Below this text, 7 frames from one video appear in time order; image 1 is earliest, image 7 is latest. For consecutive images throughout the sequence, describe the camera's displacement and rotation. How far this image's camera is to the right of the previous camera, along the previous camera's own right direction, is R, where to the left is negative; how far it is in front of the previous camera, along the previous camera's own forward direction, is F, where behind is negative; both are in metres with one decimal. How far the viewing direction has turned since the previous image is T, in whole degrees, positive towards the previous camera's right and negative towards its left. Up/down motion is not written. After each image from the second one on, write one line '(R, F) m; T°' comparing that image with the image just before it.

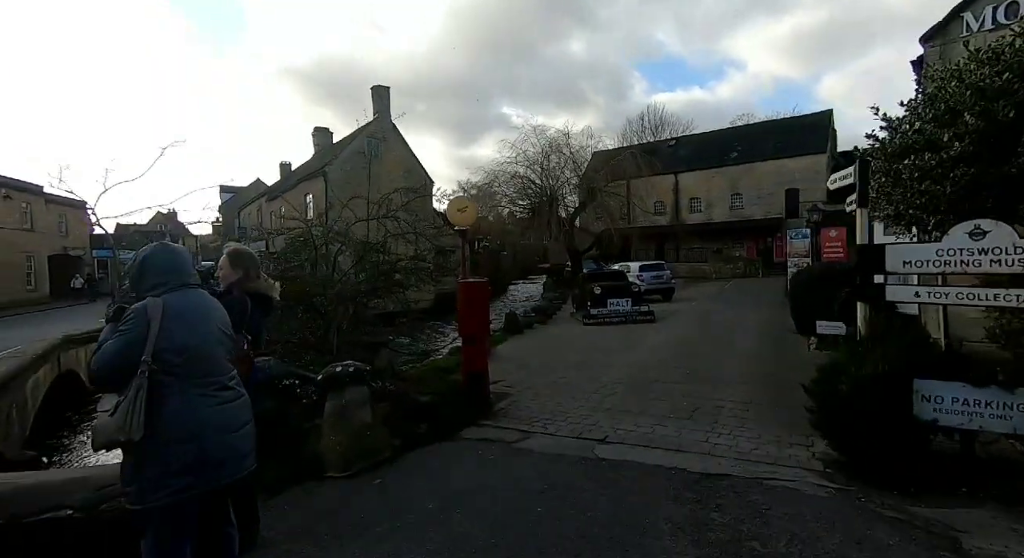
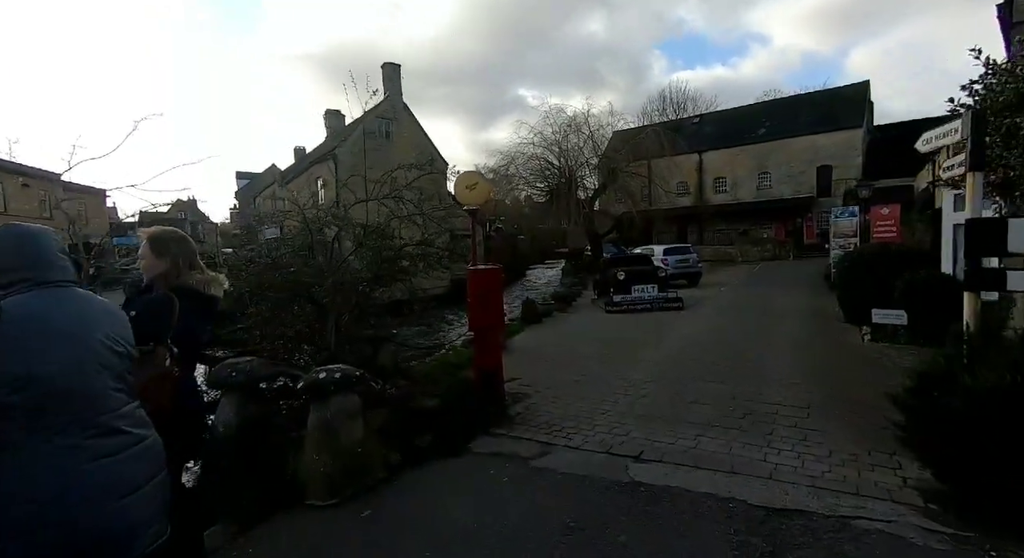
(0.0, +0.8) m; -2°
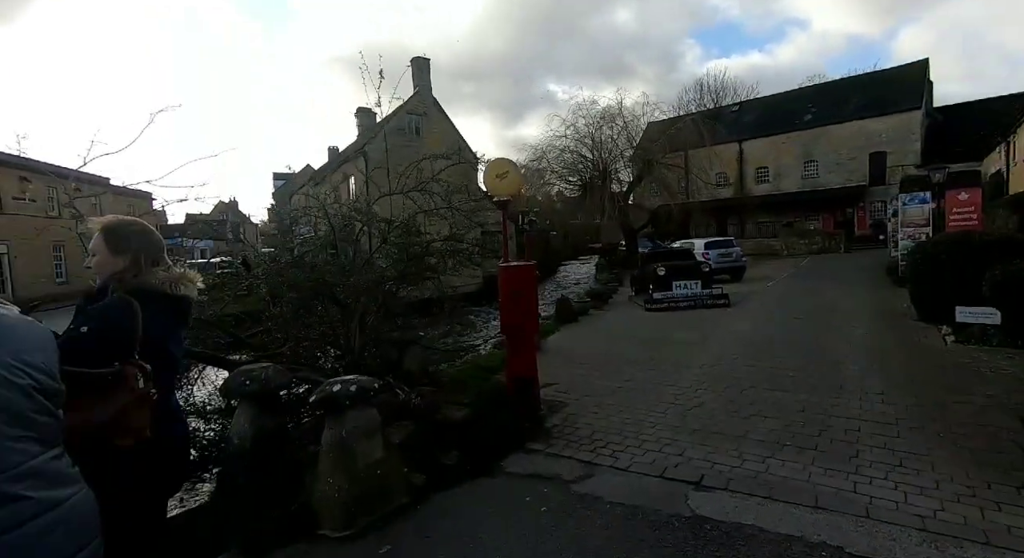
(0.0, +0.5) m; -4°
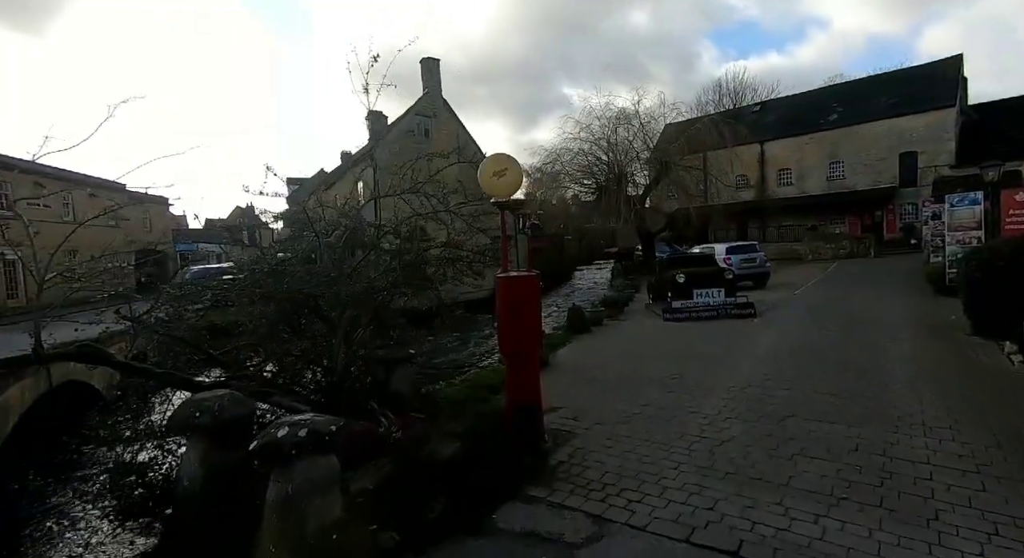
(+0.1, +0.7) m; -2°
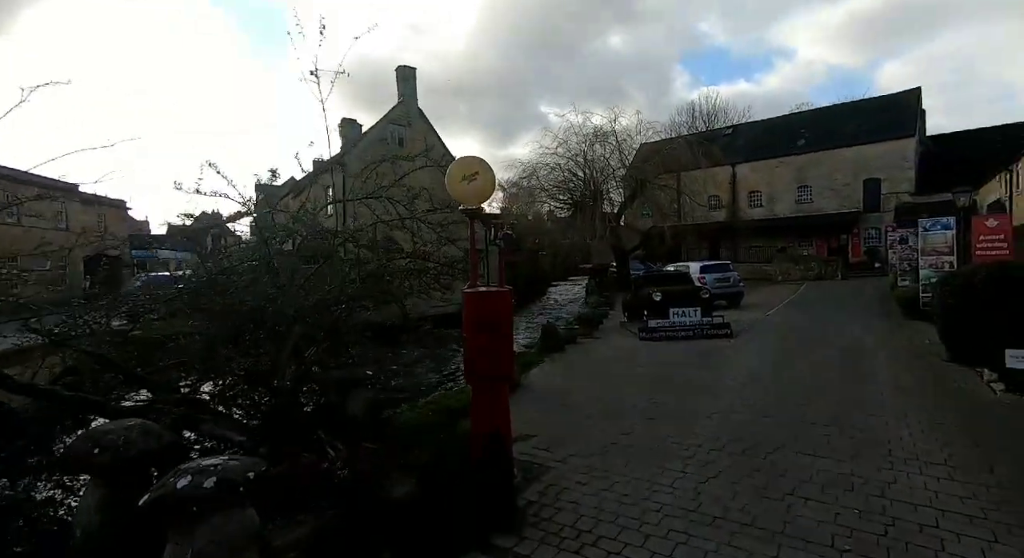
(0.0, +0.4) m; +3°
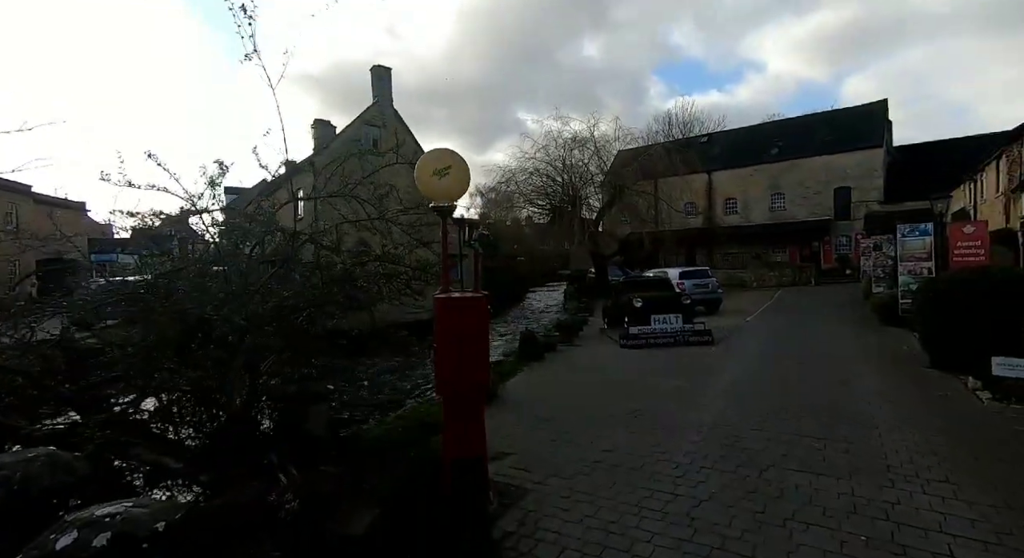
(0.0, +0.4) m; +3°
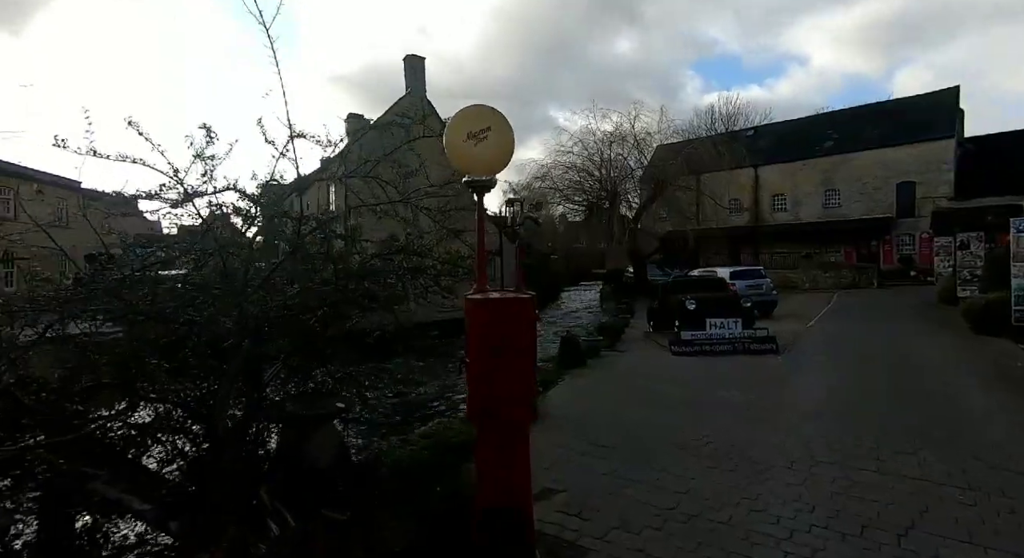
(-0.1, +0.9) m; -4°
